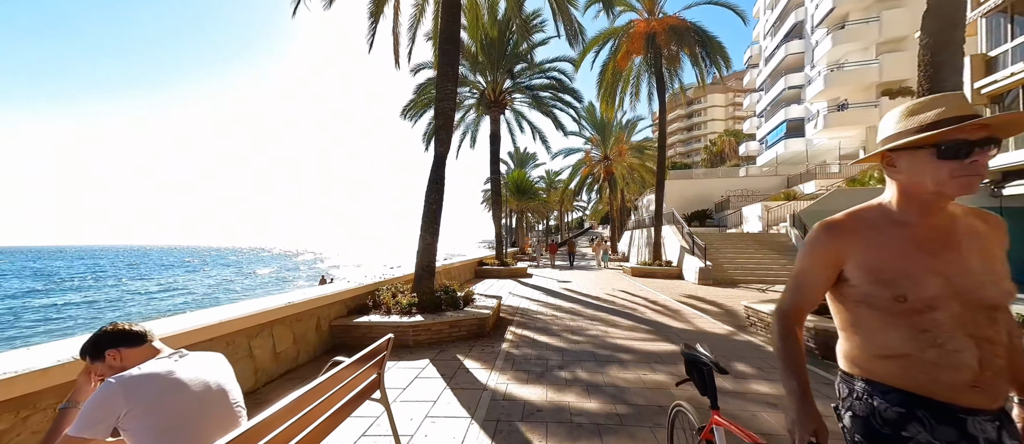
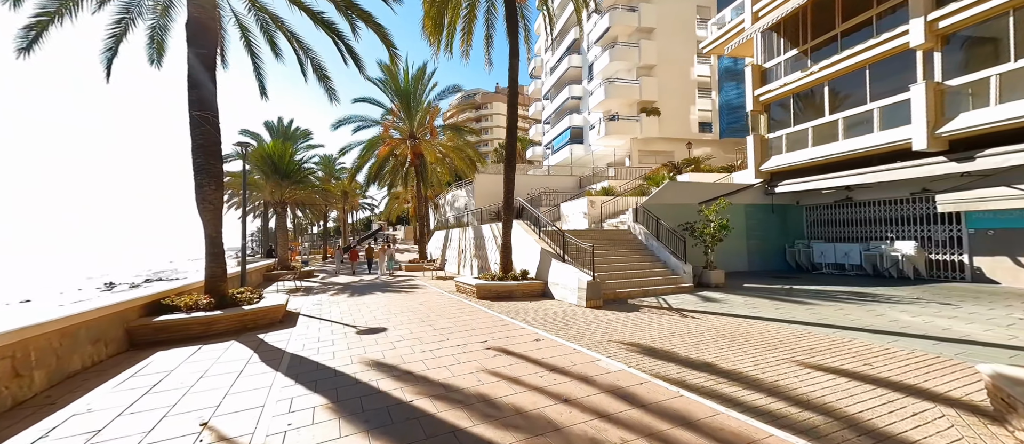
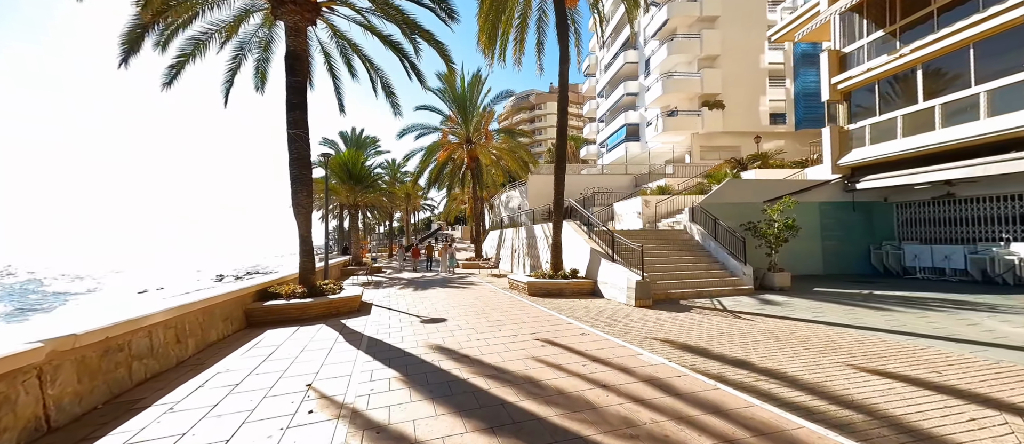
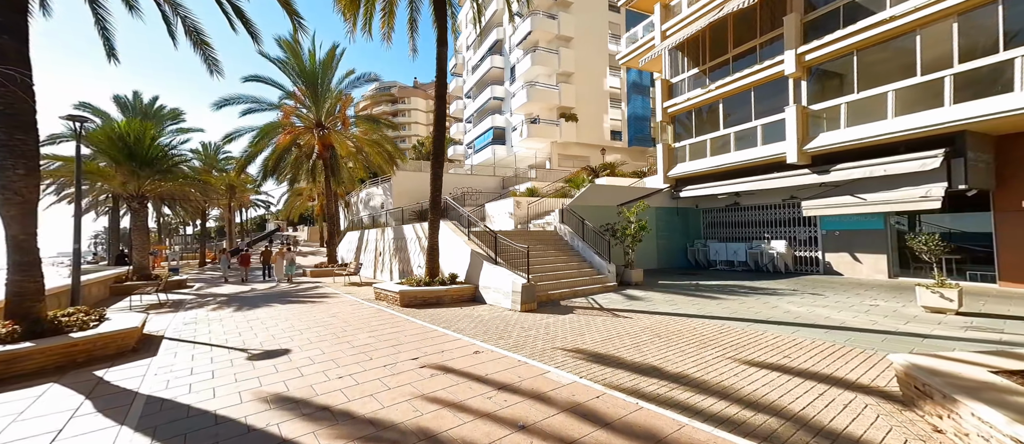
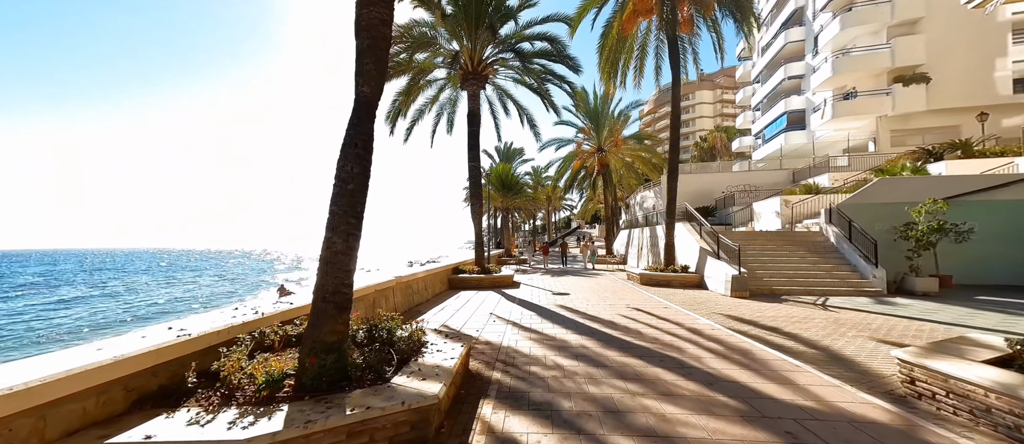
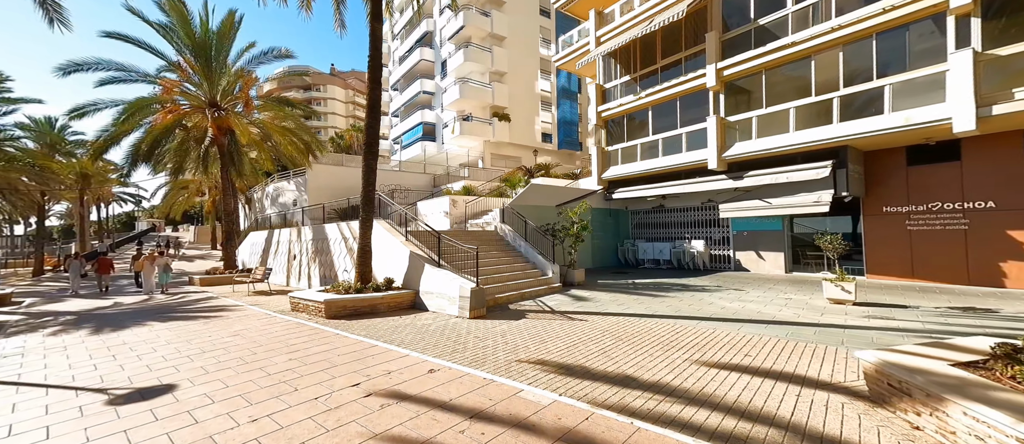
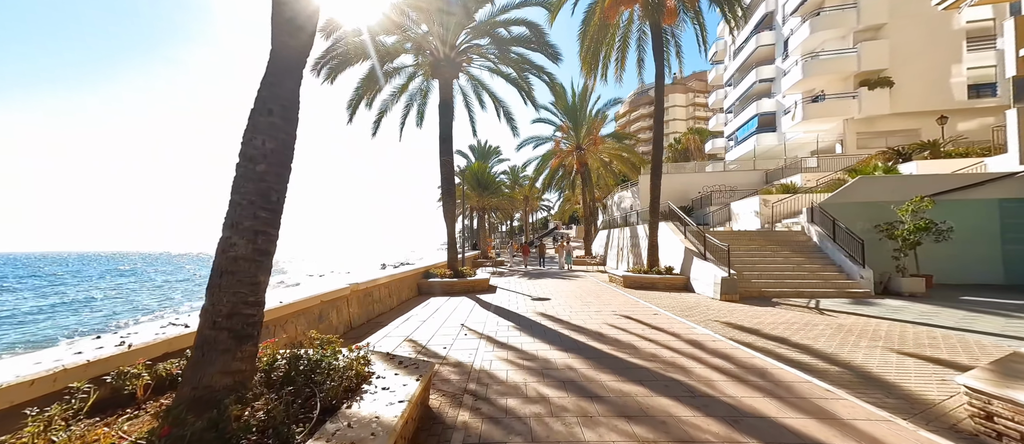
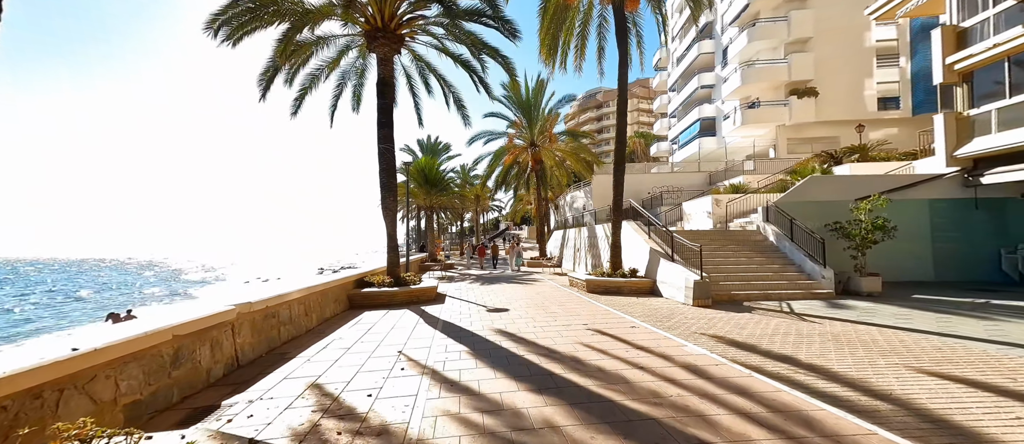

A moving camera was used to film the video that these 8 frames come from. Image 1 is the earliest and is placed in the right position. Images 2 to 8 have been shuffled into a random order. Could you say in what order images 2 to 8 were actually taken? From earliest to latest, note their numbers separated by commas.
5, 7, 8, 3, 2, 4, 6
